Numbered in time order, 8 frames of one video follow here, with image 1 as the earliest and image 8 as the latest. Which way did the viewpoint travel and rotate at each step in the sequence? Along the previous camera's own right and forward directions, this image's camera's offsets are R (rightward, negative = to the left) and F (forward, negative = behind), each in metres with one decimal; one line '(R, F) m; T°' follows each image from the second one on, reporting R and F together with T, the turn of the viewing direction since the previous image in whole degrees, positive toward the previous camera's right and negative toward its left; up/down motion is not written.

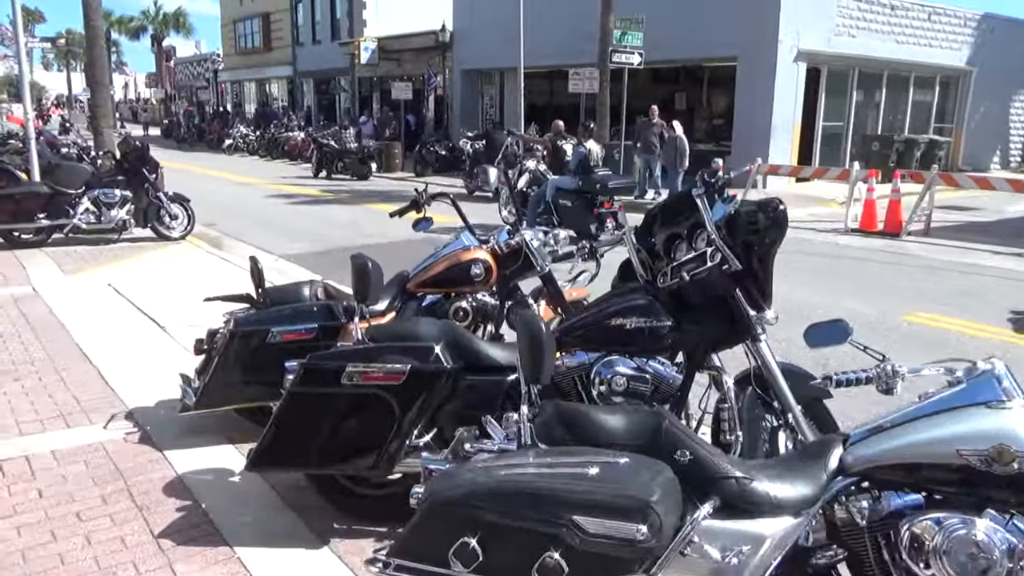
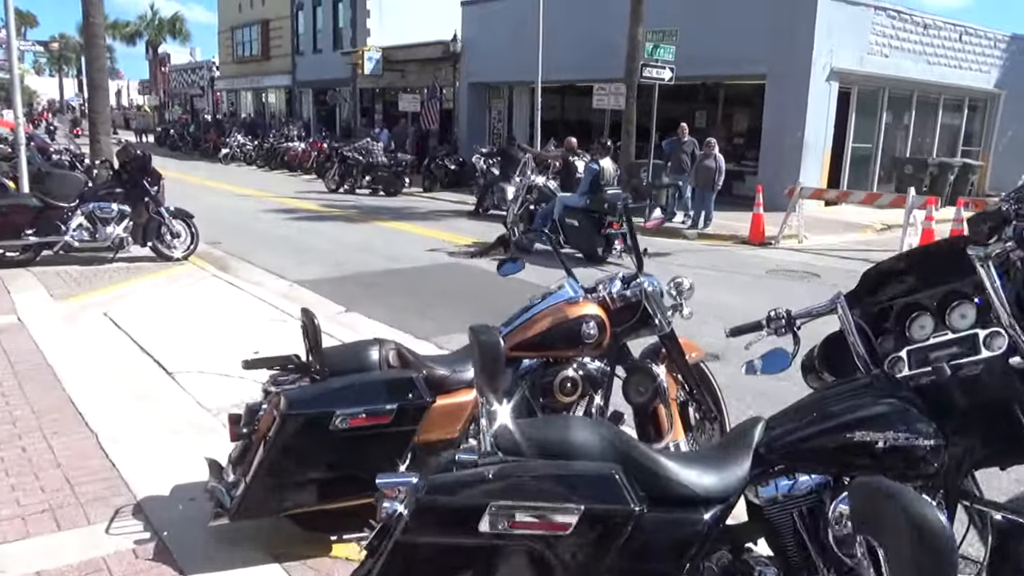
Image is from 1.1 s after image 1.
(-0.7, +1.1) m; +1°
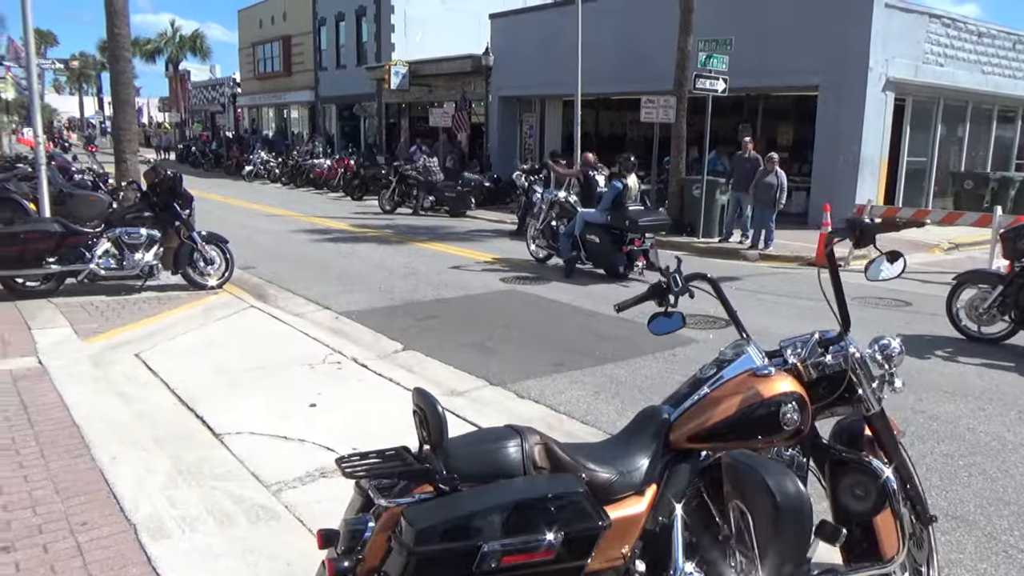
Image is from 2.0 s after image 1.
(-0.6, +0.9) m; -1°
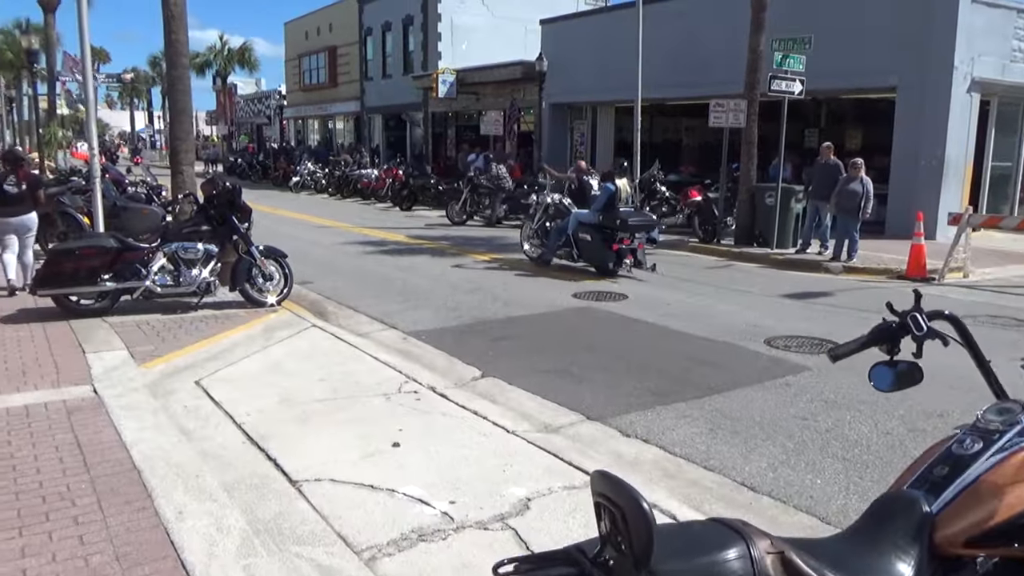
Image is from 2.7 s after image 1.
(-0.5, +0.7) m; -3°
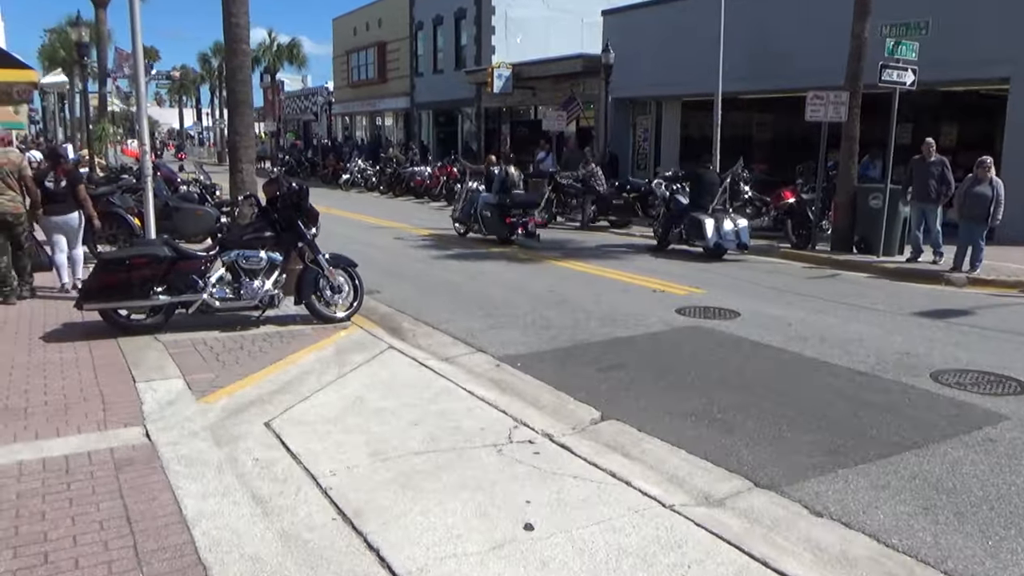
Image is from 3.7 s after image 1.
(-0.7, +1.2) m; -3°
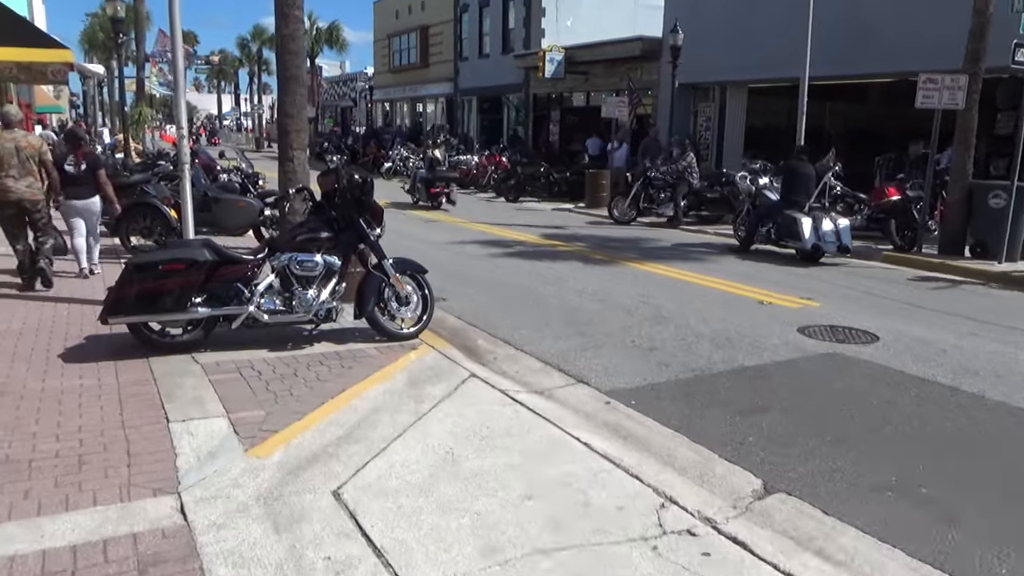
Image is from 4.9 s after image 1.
(-0.6, +1.3) m; -2°
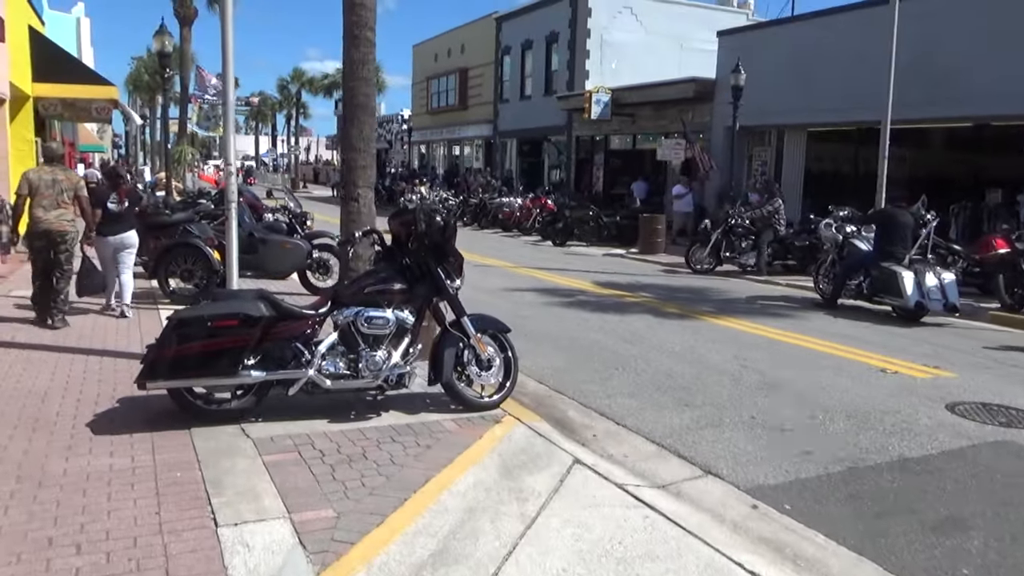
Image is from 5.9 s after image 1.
(-0.6, +1.0) m; -2°
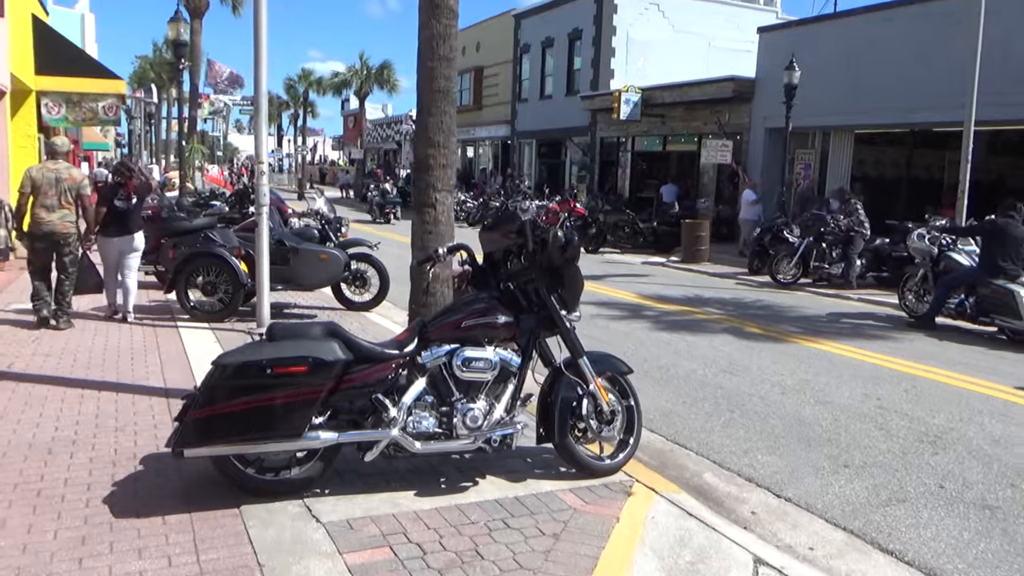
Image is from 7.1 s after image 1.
(-0.8, +1.3) m; 0°
